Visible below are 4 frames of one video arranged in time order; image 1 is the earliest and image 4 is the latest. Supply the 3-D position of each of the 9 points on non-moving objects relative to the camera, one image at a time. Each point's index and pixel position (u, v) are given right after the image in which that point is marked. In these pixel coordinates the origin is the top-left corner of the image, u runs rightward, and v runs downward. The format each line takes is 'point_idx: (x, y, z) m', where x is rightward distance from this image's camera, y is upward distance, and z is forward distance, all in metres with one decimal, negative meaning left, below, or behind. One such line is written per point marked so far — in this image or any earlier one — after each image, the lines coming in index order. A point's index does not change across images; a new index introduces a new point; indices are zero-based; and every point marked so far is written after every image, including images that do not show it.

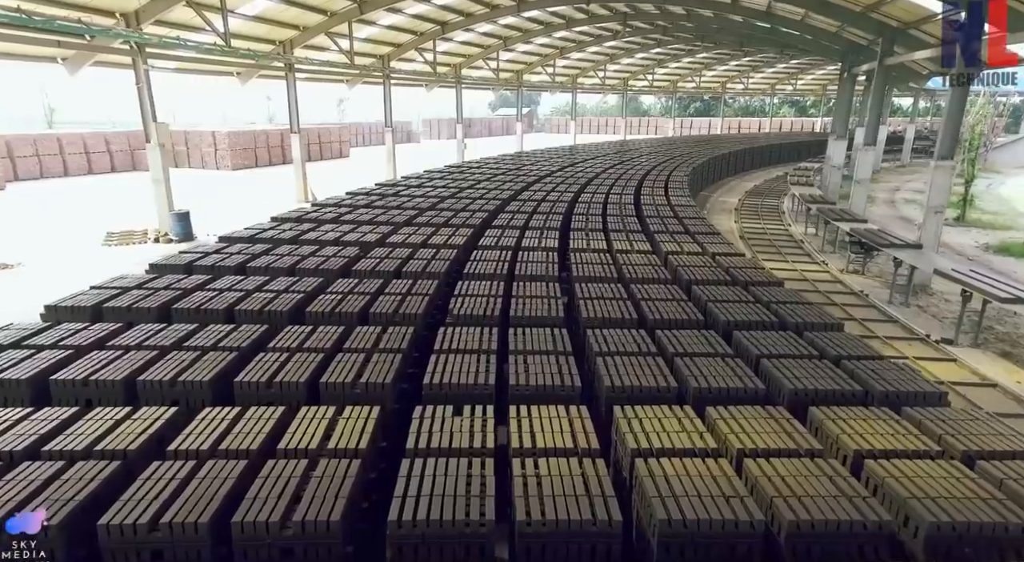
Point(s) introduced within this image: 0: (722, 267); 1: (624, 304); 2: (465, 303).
0: (+4.0, +0.3, +11.5) m
1: (+1.7, -0.4, +9.1) m
2: (-0.8, -0.4, +9.2) m
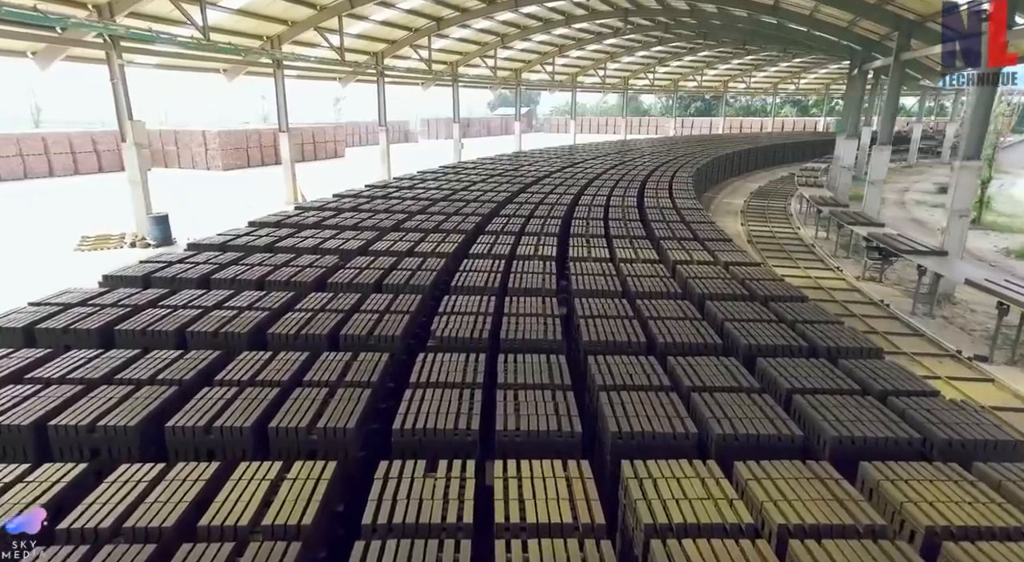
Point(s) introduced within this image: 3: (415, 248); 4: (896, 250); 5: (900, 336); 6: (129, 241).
0: (+3.8, 0.0, +10.4) m
1: (+1.6, -0.7, +8.0) m
2: (-0.9, -0.6, +8.2) m
3: (-1.9, +0.6, +12.0) m
4: (+10.0, +0.8, +15.8) m
5: (+8.0, -1.1, +12.6) m
6: (-12.5, +1.3, +19.7) m
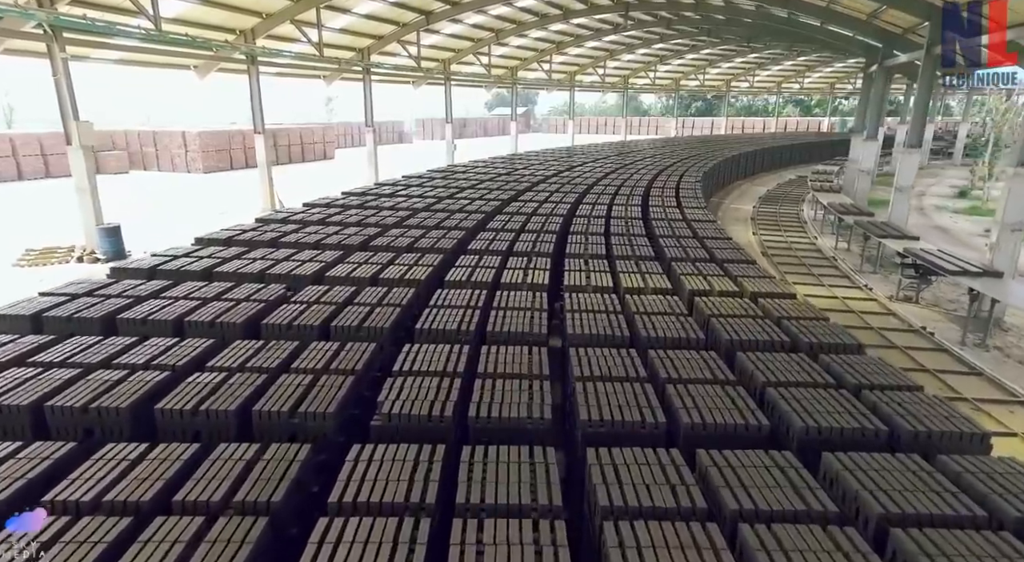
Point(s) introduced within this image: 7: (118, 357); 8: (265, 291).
0: (+3.6, -0.5, +8.5) m
1: (+1.3, -1.2, +6.1) m
2: (-1.1, -1.1, +6.2) m
3: (-2.2, +0.1, +10.1) m
4: (+9.7, +0.3, +13.8) m
5: (+7.8, -1.7, +10.6) m
6: (-12.7, +0.8, +17.8) m
7: (-4.4, -0.8, +6.8) m
8: (-3.8, -0.2, +9.3) m
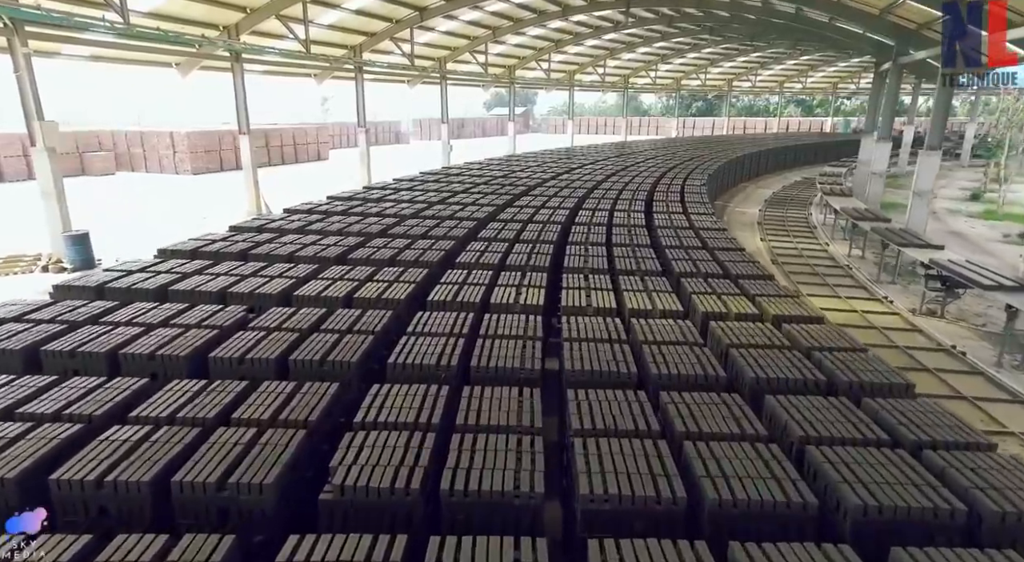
0: (+3.4, -0.8, +7.4) m
1: (+1.2, -1.5, +5.0) m
2: (-1.3, -1.4, +5.1) m
3: (-2.3, -0.2, +9.0) m
4: (+9.6, 0.0, +12.7) m
5: (+7.6, -2.0, +9.5) m
6: (-12.9, +0.5, +16.6) m
7: (-4.5, -1.1, +5.7) m
8: (-3.9, -0.4, +8.1) m
